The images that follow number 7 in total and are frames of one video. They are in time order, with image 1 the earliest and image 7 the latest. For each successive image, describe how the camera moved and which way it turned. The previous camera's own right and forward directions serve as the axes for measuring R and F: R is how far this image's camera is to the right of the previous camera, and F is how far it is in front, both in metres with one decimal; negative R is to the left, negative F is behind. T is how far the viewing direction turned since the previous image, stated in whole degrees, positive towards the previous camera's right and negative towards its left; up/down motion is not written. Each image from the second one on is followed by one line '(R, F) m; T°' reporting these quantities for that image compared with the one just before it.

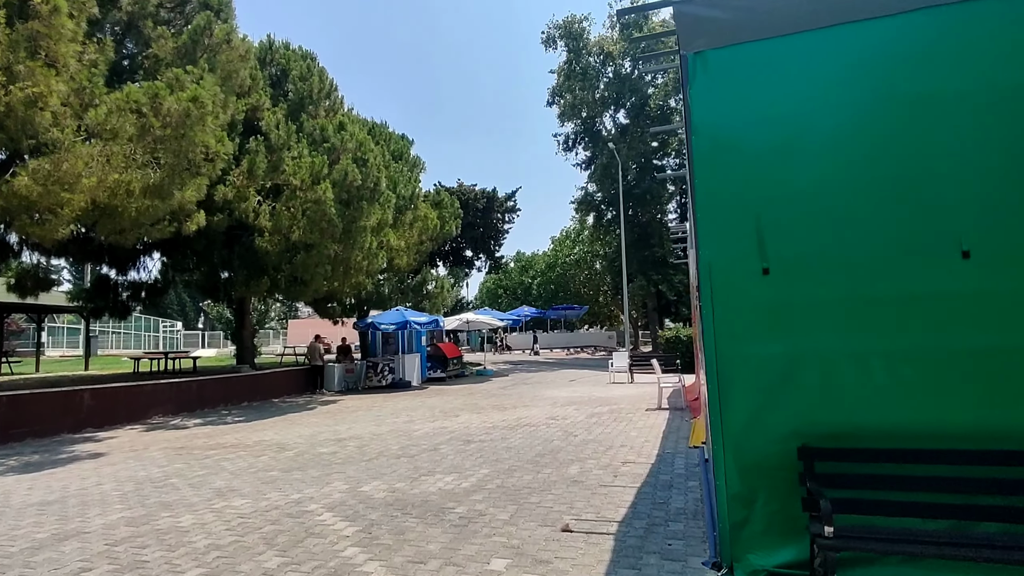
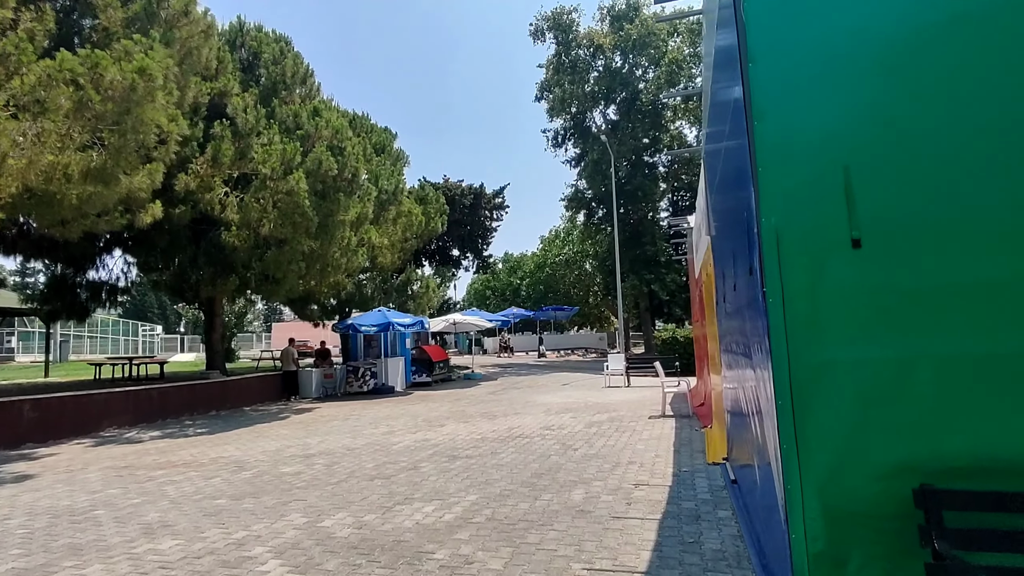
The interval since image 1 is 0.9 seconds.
(0.0, +1.1) m; +1°
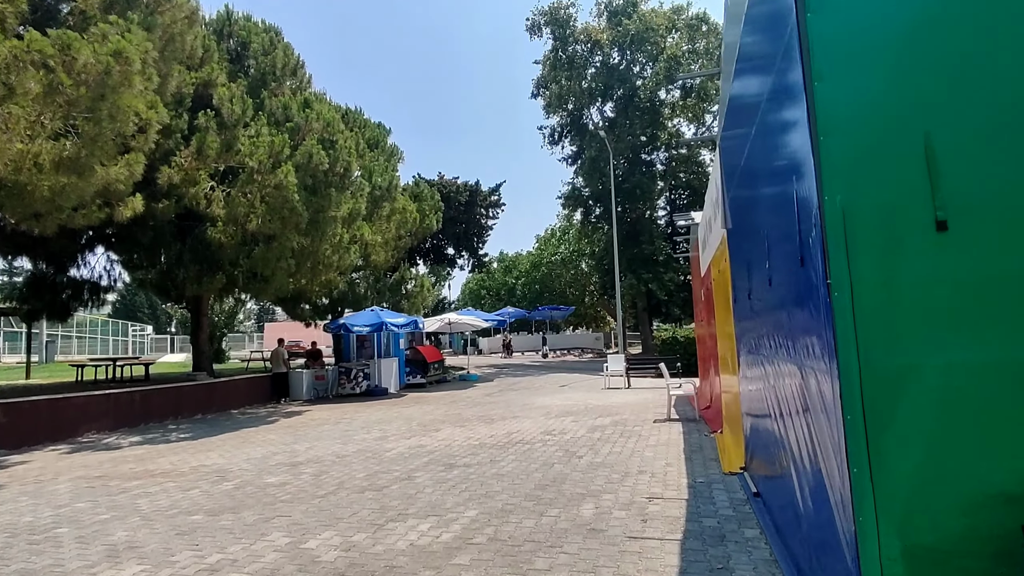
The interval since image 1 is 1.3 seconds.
(-0.1, +0.5) m; +1°
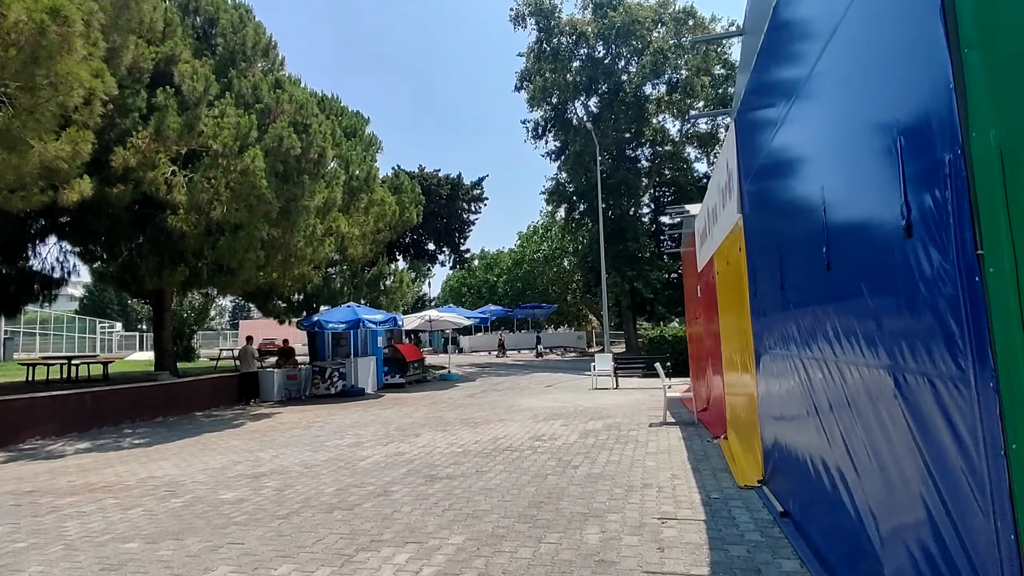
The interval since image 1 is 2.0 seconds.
(-0.1, +0.8) m; +2°
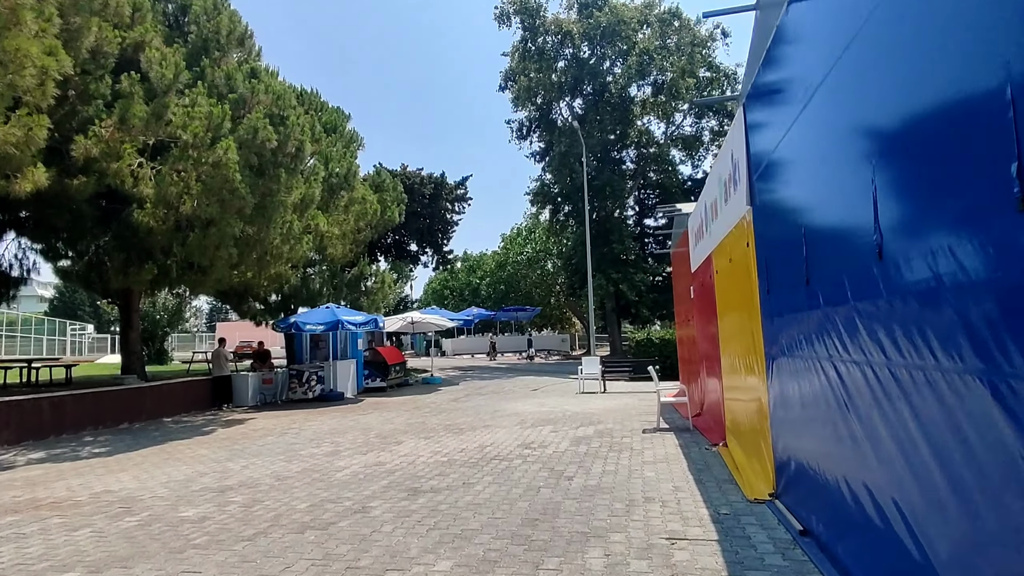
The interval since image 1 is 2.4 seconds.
(-0.1, +0.5) m; +2°
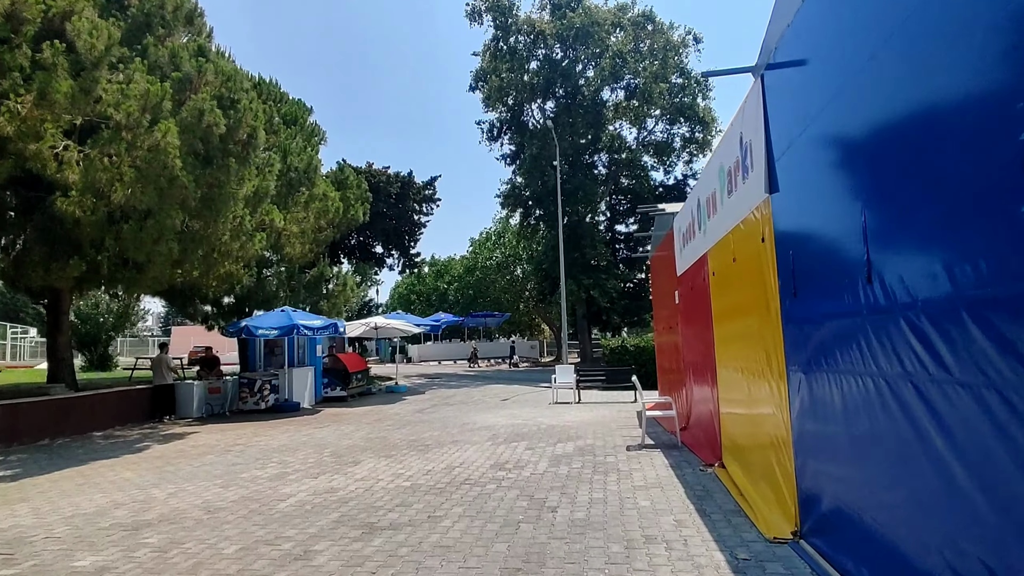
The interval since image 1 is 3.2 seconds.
(-0.1, +1.0) m; +3°
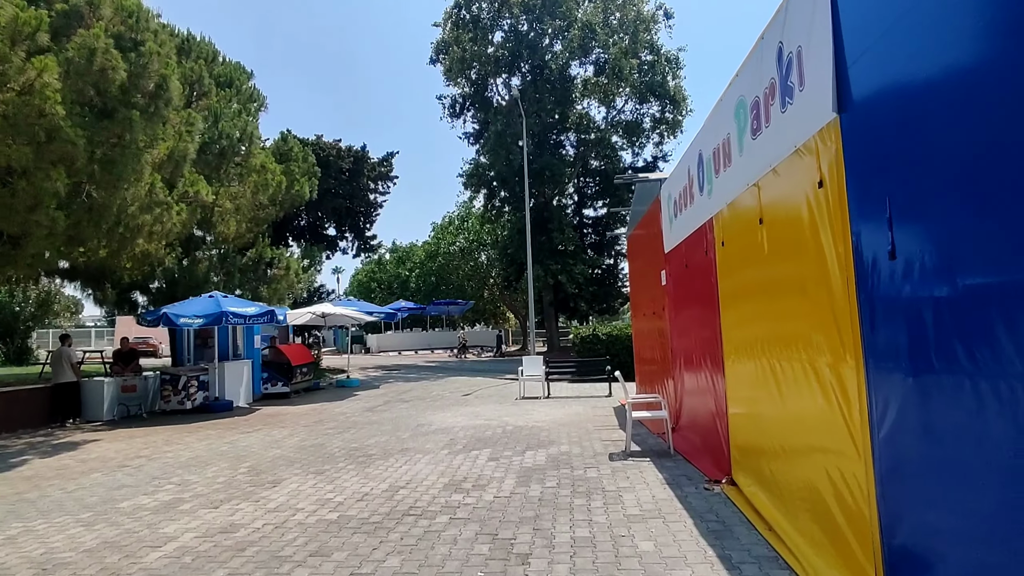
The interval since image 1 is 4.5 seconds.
(+0.1, +1.6) m; +3°
